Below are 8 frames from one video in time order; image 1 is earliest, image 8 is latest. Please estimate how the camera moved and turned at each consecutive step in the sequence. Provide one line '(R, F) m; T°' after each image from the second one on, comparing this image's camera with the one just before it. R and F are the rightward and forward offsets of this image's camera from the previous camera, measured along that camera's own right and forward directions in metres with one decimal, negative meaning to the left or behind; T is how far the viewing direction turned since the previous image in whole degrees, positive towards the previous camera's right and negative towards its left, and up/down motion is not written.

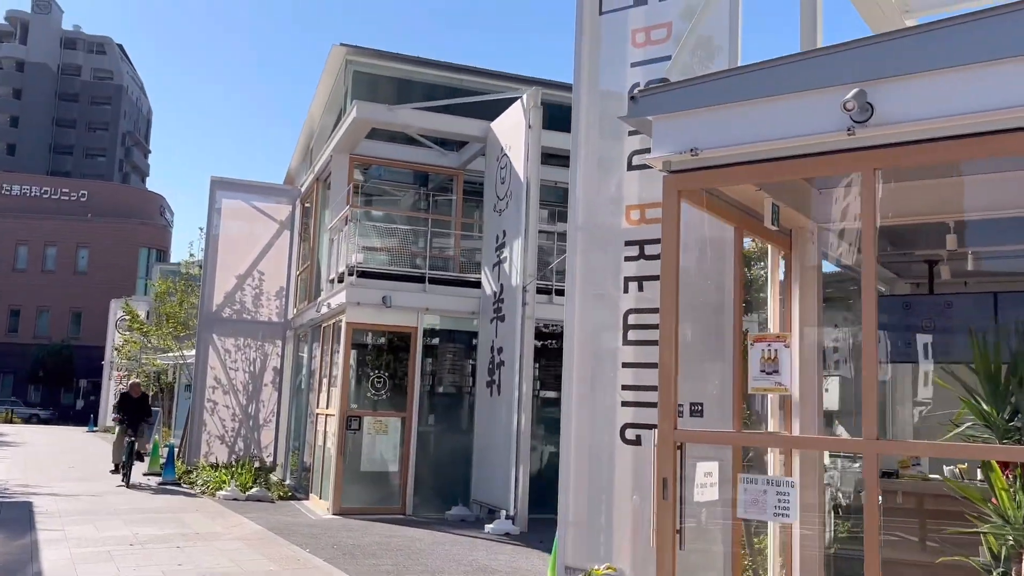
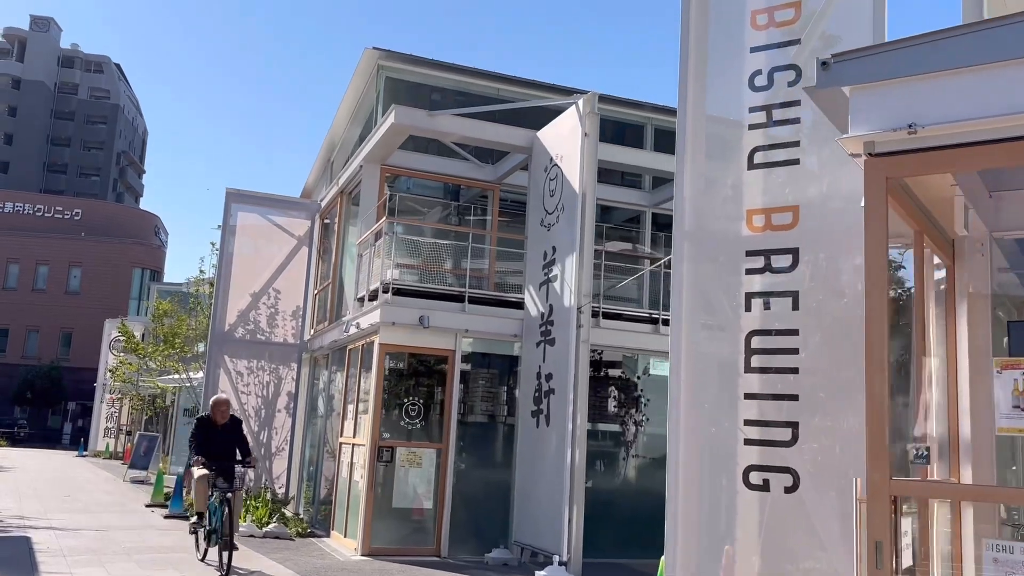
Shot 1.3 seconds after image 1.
(-0.8, +1.1) m; +1°
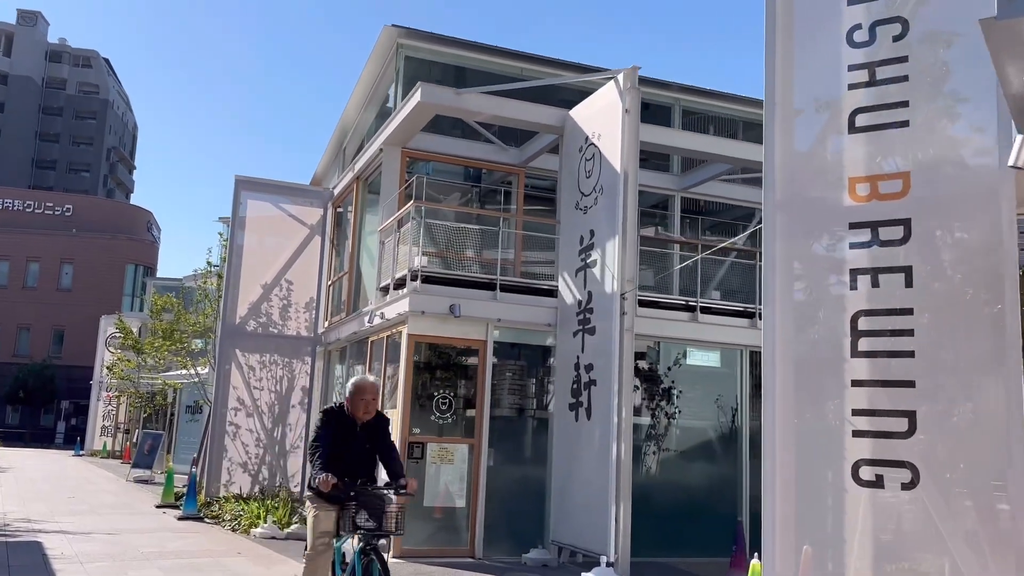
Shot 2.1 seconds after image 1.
(-0.6, +0.6) m; +1°
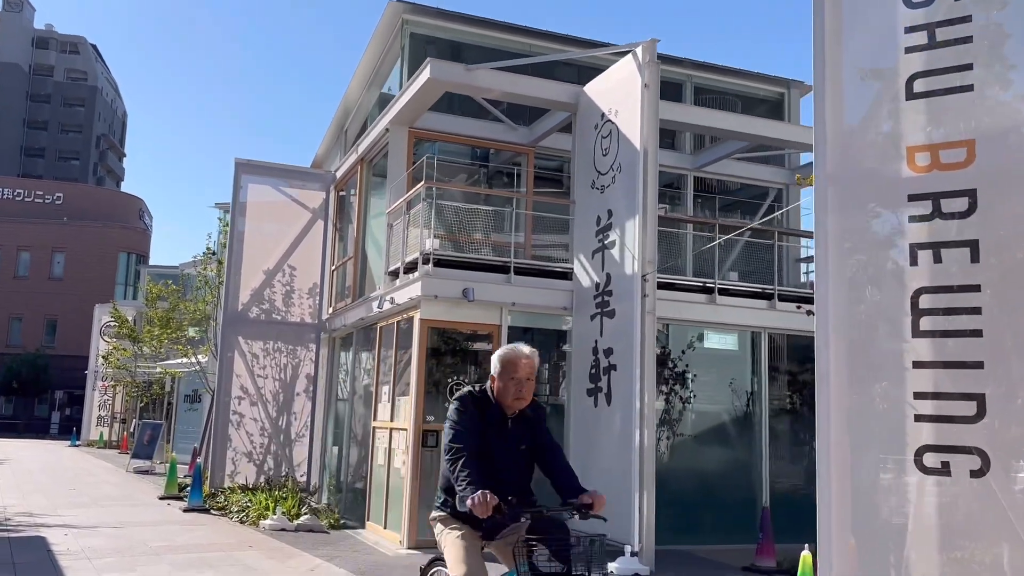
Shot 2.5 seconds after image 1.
(-0.3, +0.4) m; 0°
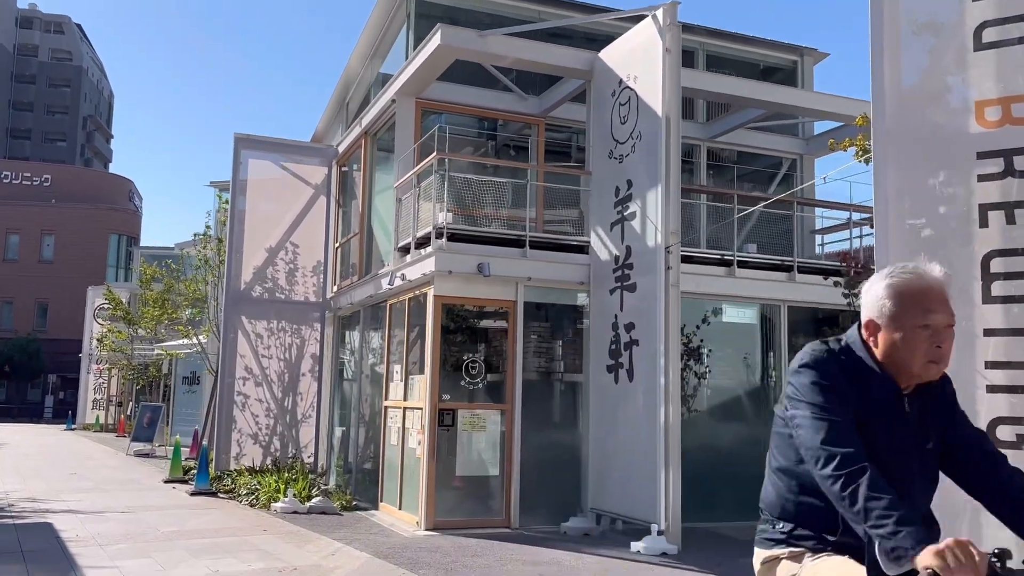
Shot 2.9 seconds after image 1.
(-0.3, +0.3) m; +1°
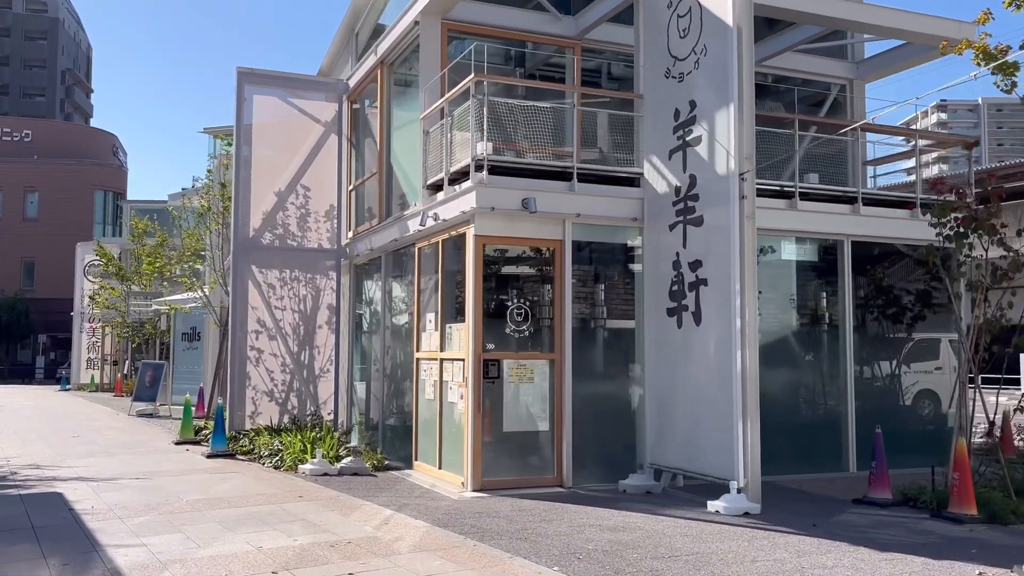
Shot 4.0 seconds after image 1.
(-0.7, +1.0) m; +1°
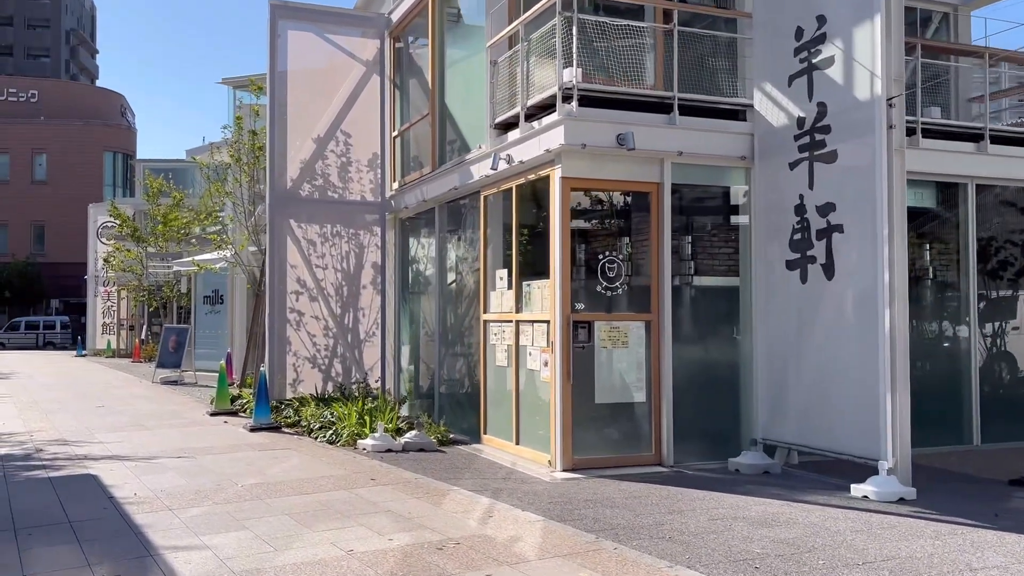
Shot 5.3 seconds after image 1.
(-0.8, +1.3) m; 0°
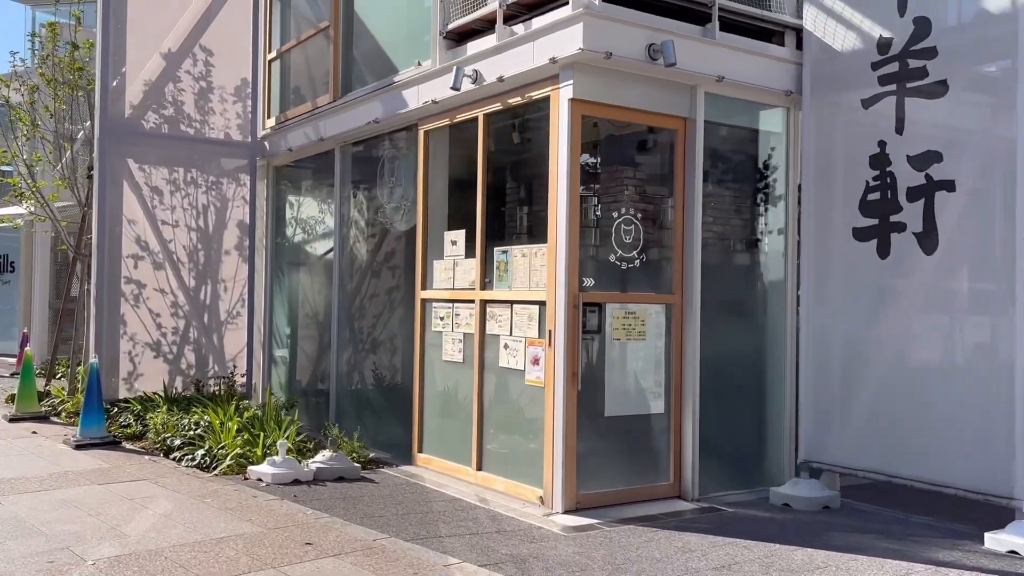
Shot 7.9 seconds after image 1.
(-1.2, +2.7) m; +12°
